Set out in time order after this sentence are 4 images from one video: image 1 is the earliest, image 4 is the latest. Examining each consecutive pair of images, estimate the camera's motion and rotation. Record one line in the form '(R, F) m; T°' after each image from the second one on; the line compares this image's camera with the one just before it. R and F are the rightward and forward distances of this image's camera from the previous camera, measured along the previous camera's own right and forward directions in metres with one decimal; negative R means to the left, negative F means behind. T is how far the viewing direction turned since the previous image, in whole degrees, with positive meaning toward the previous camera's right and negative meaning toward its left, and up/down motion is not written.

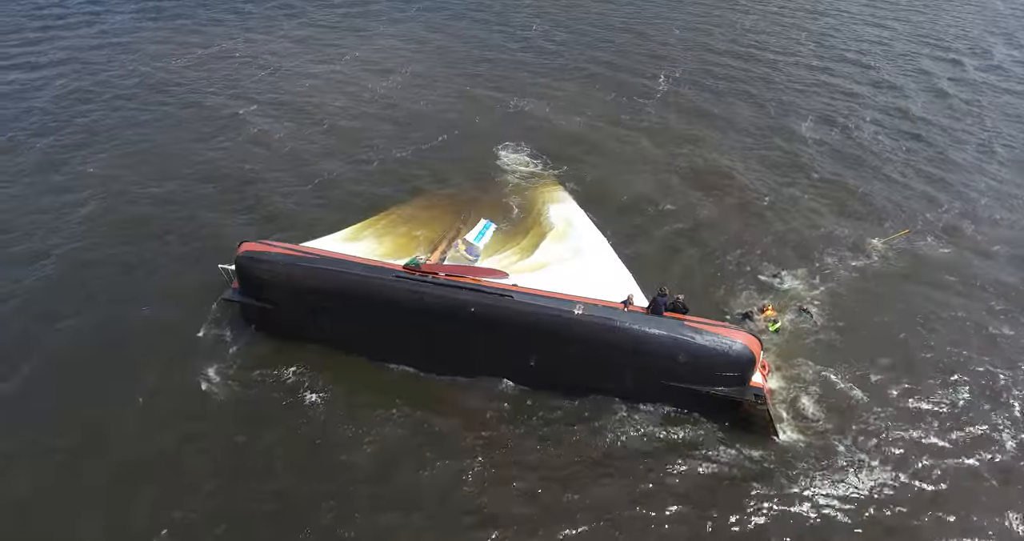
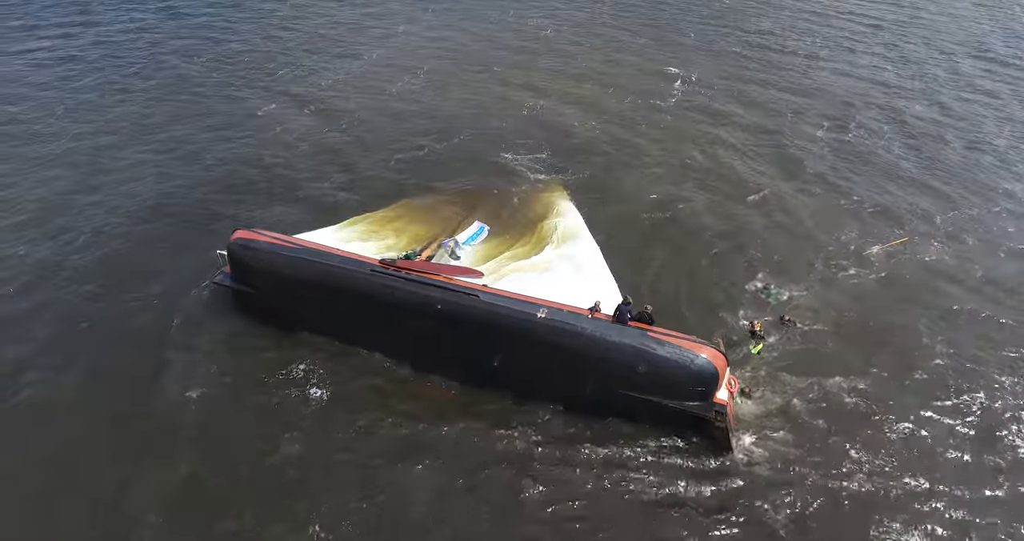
(+3.2, -0.2) m; -5°
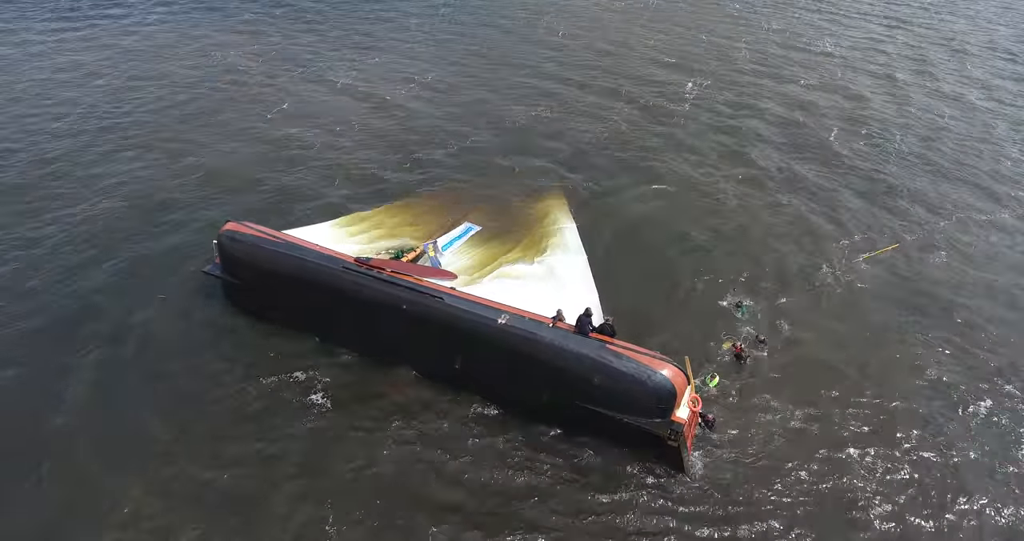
(+3.5, +0.3) m; -5°
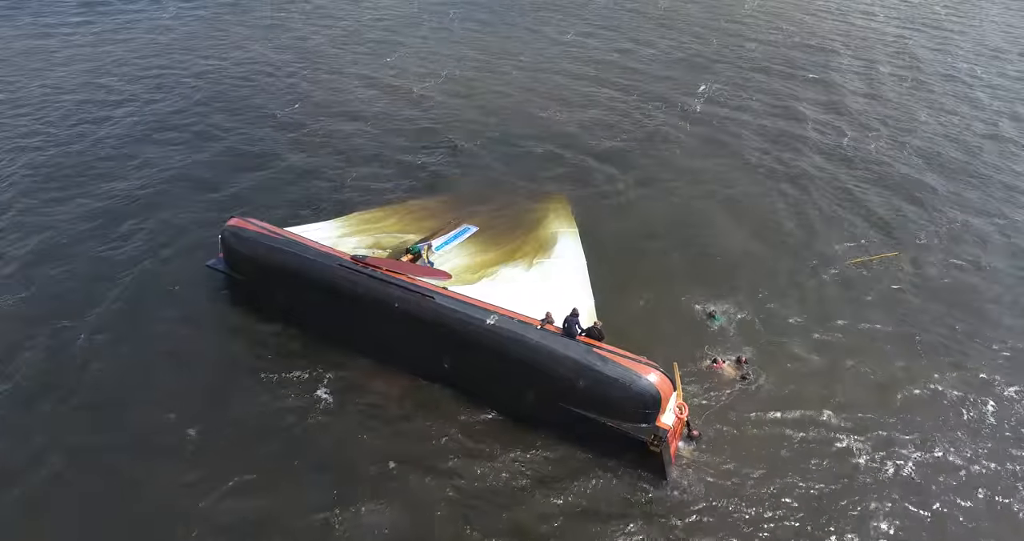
(+1.4, -0.1) m; -3°
